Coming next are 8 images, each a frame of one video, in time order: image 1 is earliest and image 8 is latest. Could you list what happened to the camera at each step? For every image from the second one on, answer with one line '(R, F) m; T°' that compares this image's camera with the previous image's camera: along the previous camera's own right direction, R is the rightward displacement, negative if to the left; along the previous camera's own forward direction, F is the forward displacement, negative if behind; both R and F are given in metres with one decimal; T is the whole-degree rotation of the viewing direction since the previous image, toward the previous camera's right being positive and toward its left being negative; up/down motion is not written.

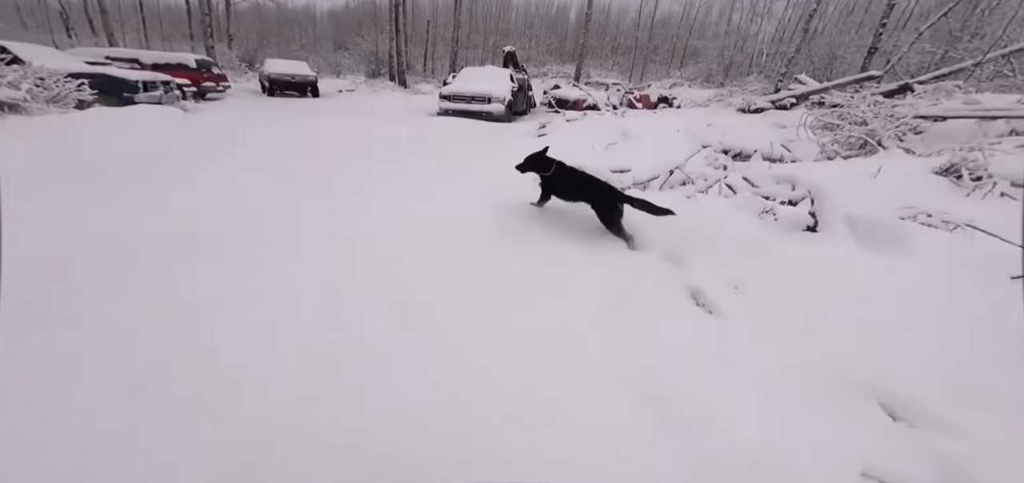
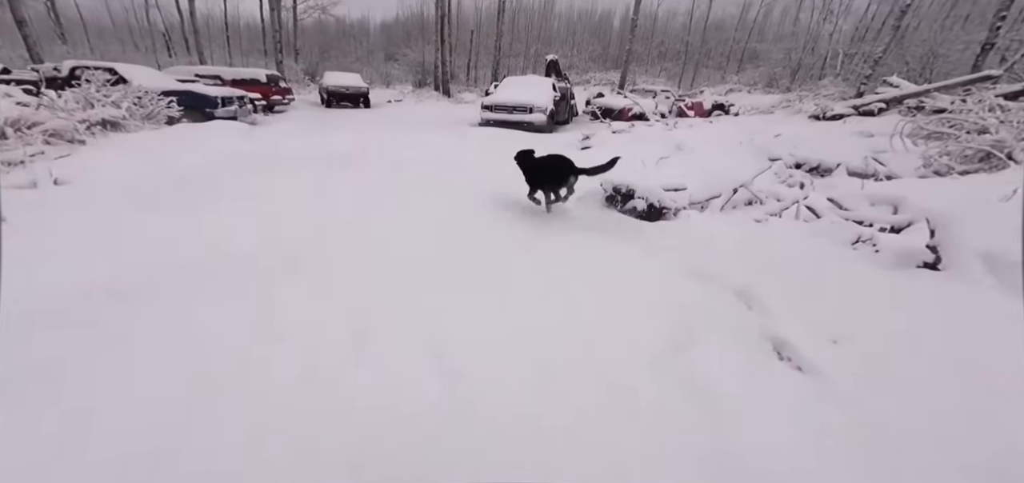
(0.0, +0.2) m; -5°
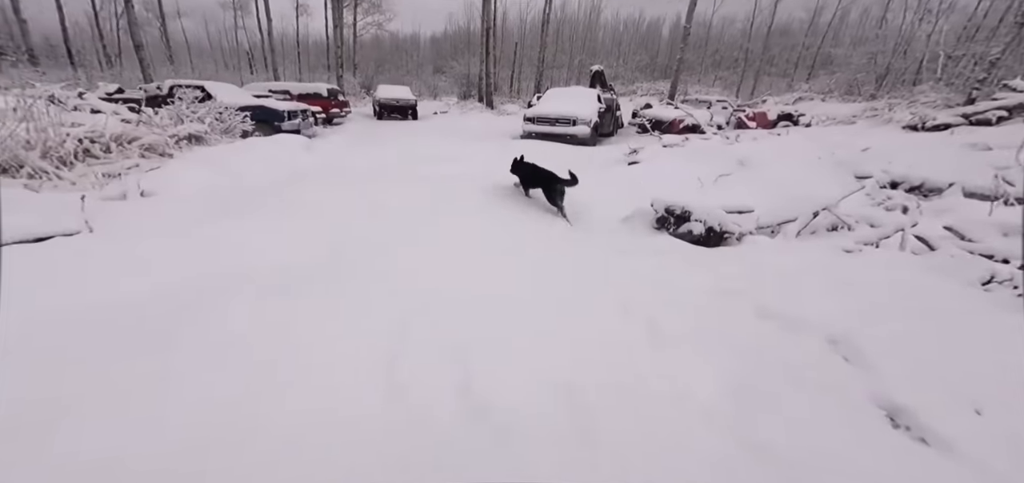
(0.0, +0.2) m; -5°
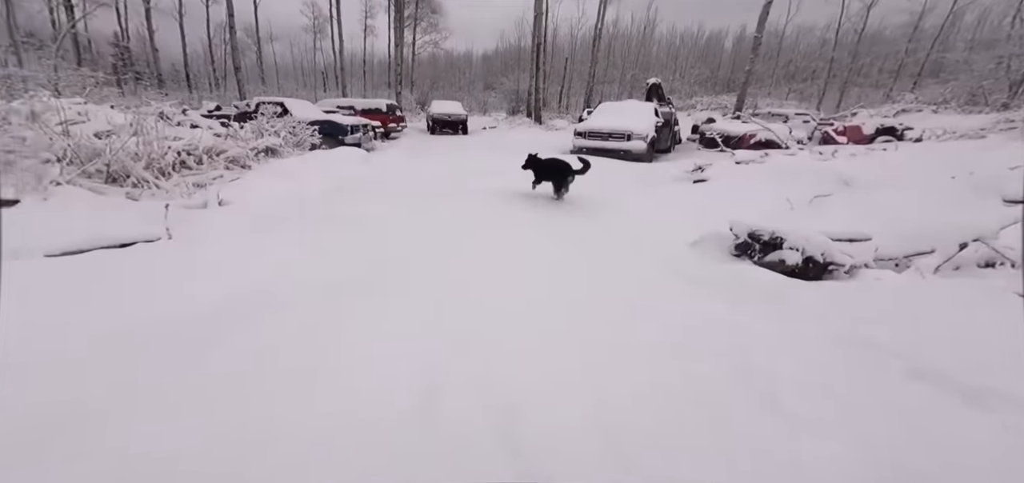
(-0.2, +0.2) m; -6°
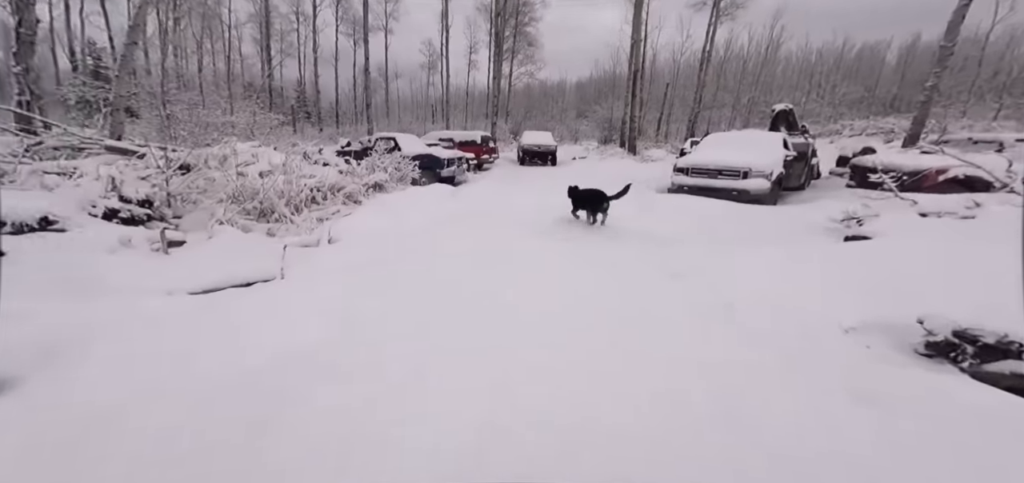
(0.0, +0.8) m; -12°
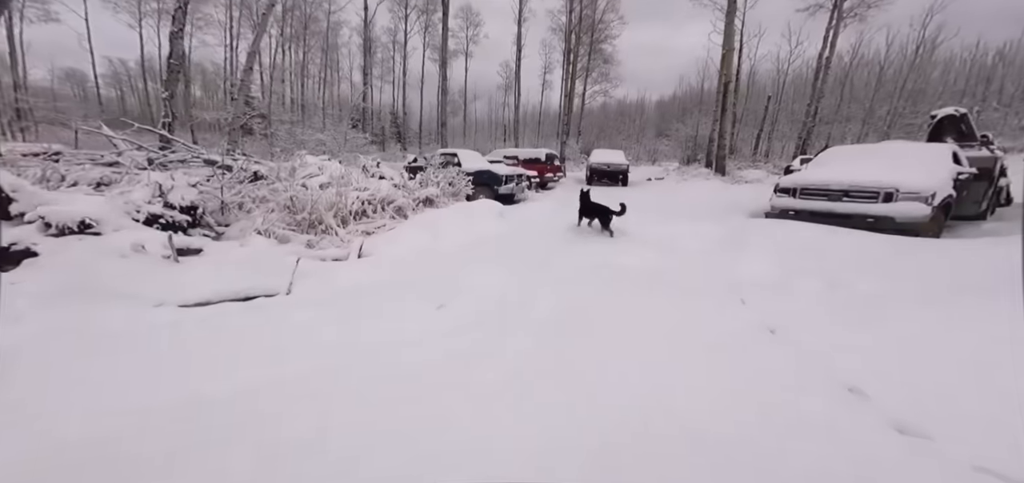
(-0.3, +0.5) m; -9°
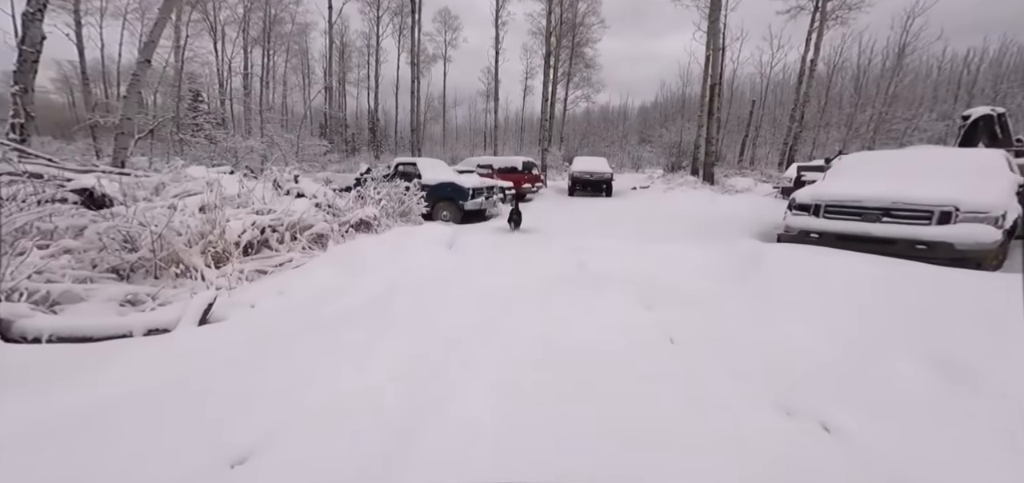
(+0.3, +1.3) m; +2°
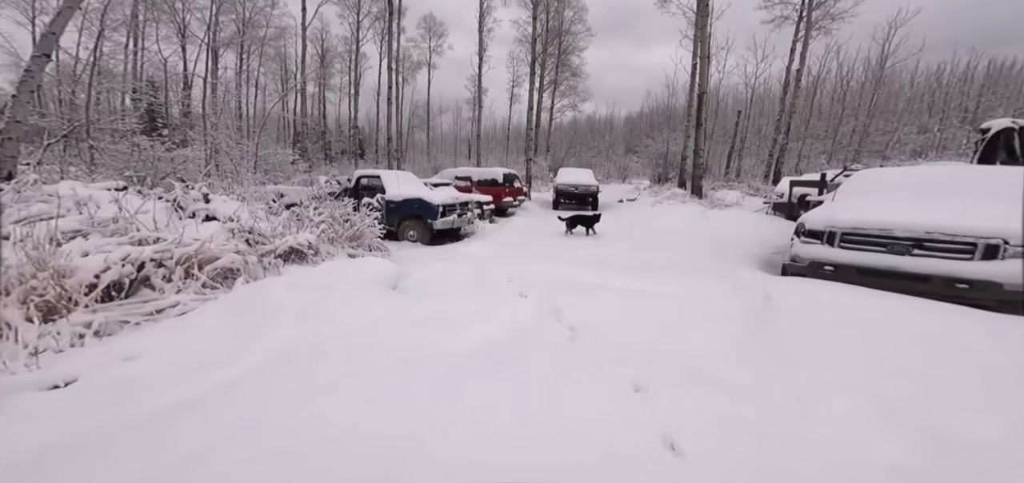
(+0.2, +0.9) m; +2°
